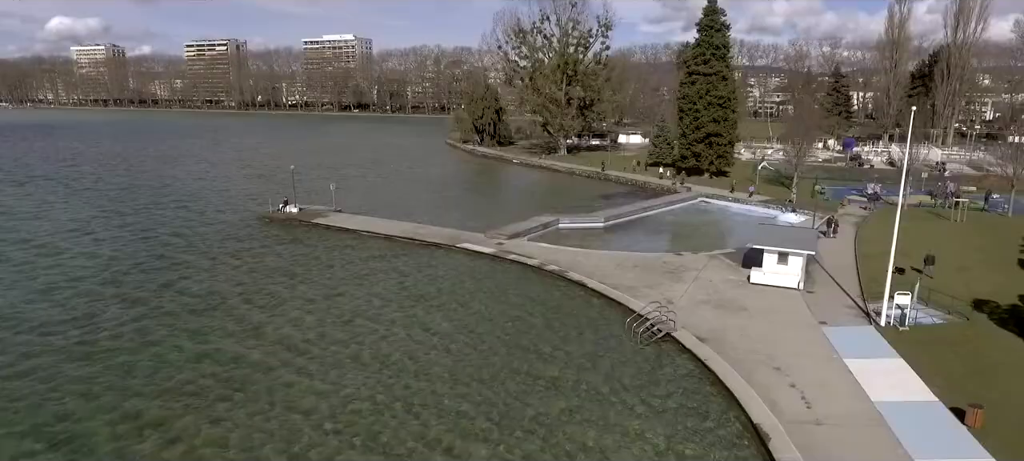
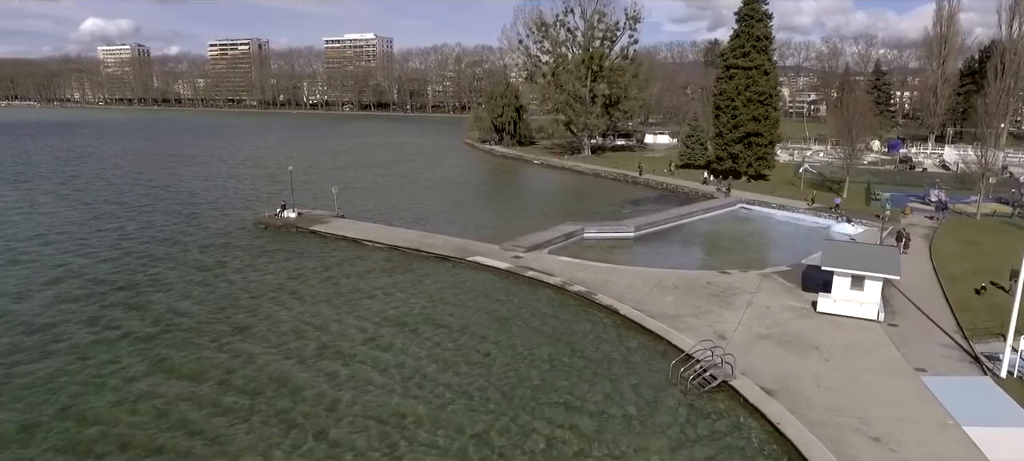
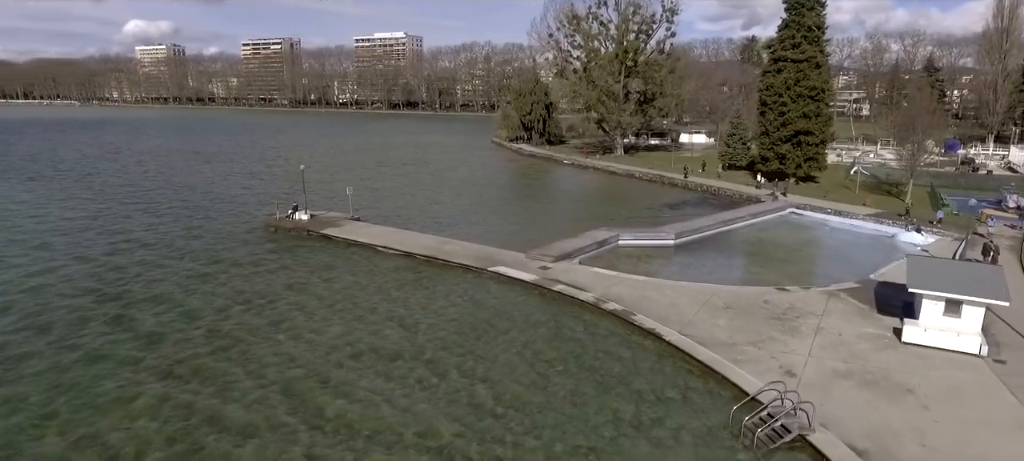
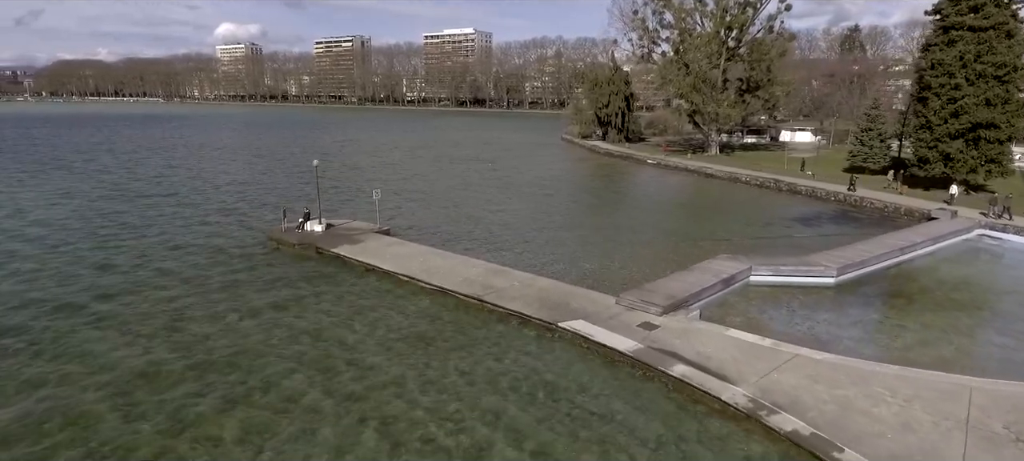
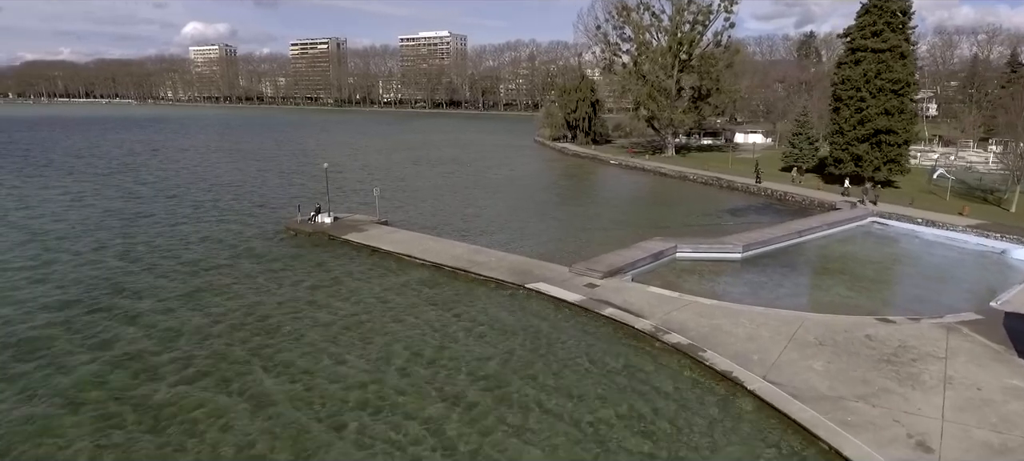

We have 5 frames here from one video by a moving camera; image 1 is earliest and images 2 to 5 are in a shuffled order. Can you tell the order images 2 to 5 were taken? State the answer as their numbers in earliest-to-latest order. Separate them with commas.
2, 3, 5, 4
